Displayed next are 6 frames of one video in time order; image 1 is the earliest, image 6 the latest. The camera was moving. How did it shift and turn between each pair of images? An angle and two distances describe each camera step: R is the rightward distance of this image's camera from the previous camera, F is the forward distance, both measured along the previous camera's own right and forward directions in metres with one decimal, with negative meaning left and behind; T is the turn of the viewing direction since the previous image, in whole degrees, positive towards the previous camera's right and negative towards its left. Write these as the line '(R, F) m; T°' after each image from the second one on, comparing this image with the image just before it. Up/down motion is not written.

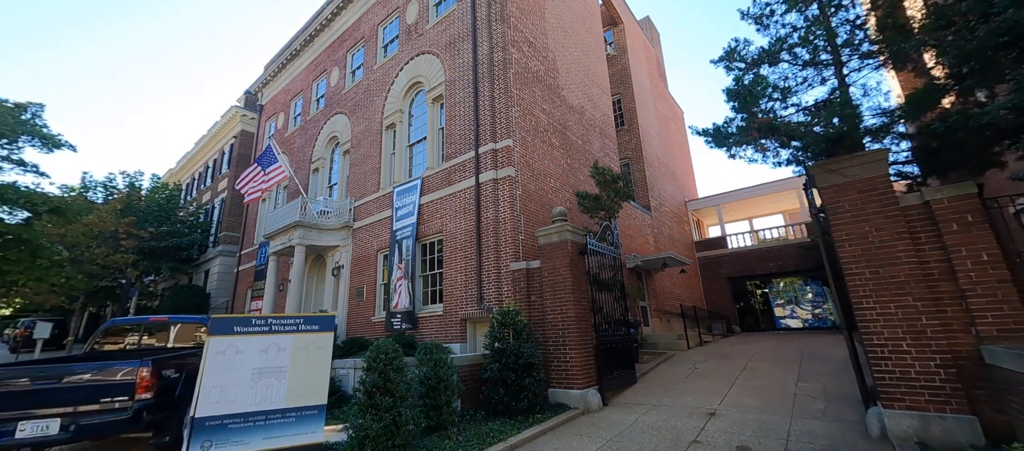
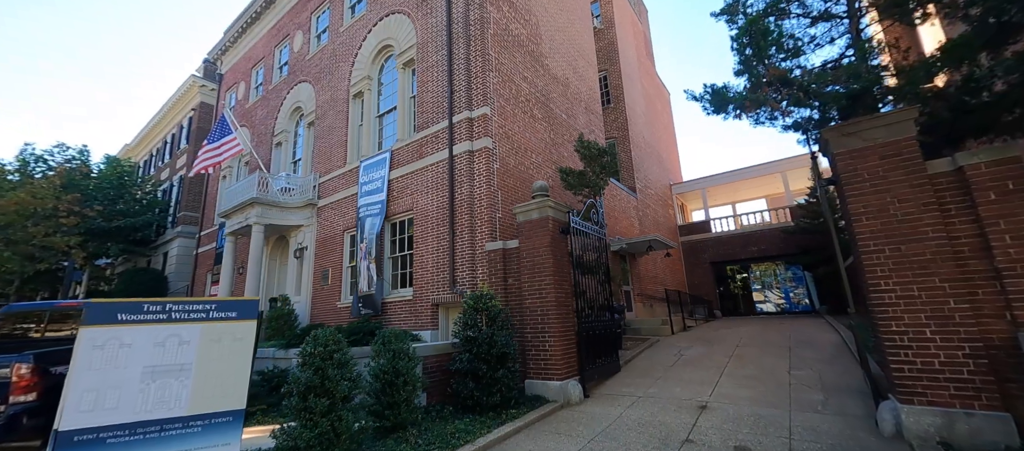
(+0.2, +0.8) m; +2°
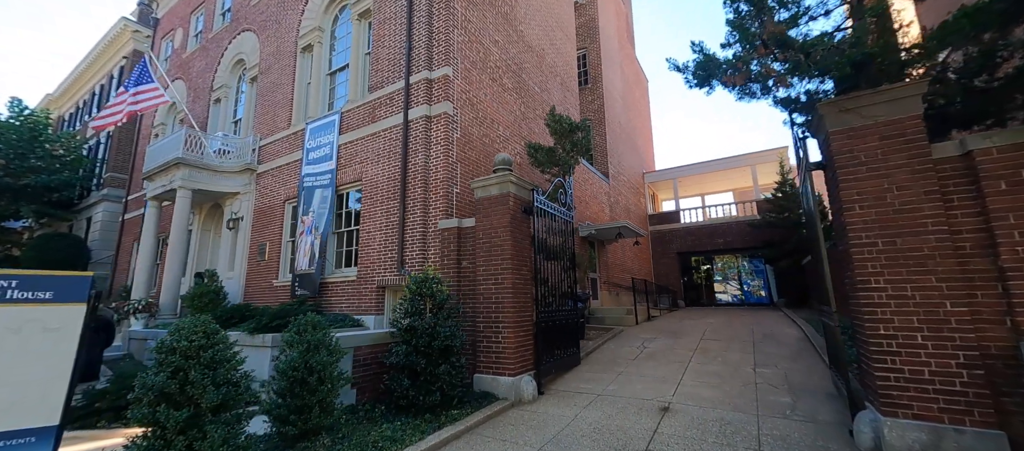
(+0.3, +0.8) m; +4°
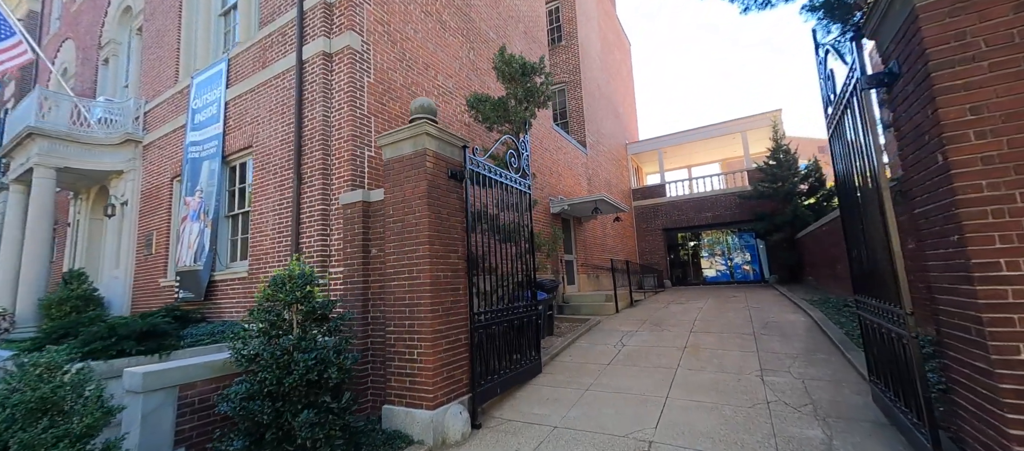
(+0.8, +1.8) m; +1°
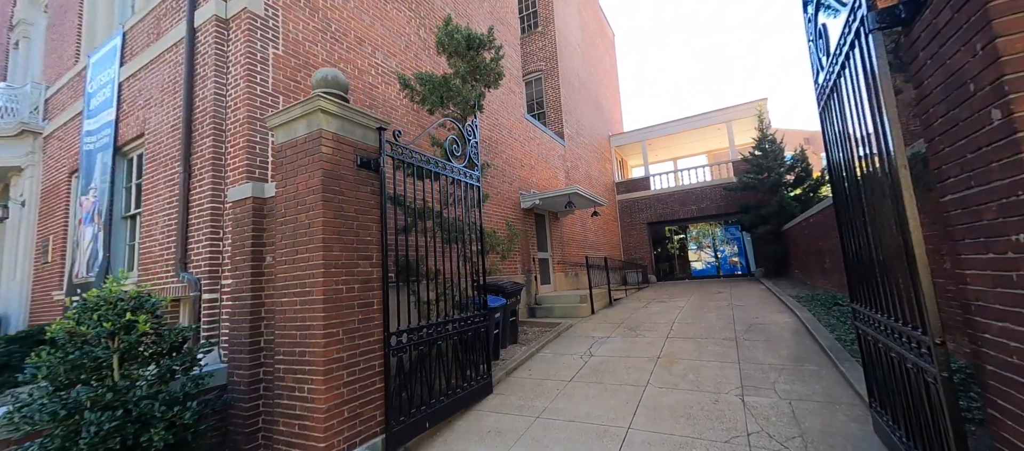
(+0.6, +0.9) m; +1°
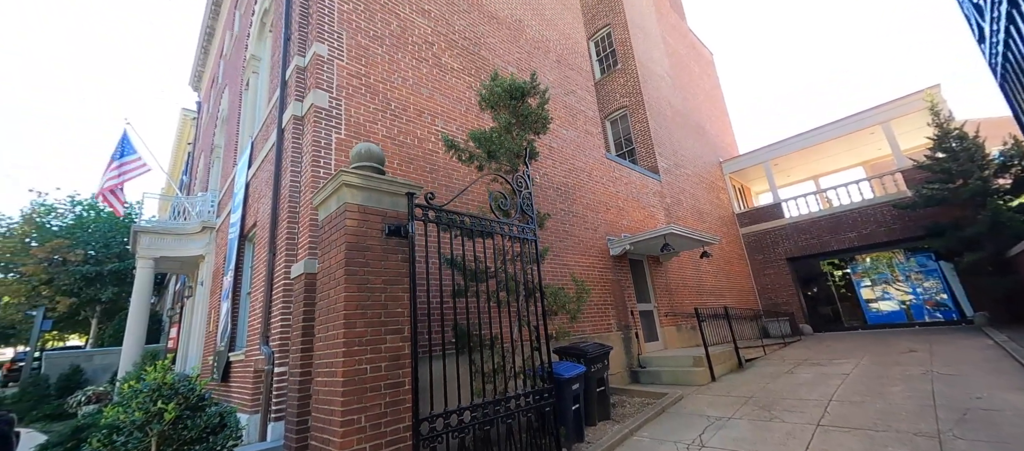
(+0.7, +0.7) m; -17°
